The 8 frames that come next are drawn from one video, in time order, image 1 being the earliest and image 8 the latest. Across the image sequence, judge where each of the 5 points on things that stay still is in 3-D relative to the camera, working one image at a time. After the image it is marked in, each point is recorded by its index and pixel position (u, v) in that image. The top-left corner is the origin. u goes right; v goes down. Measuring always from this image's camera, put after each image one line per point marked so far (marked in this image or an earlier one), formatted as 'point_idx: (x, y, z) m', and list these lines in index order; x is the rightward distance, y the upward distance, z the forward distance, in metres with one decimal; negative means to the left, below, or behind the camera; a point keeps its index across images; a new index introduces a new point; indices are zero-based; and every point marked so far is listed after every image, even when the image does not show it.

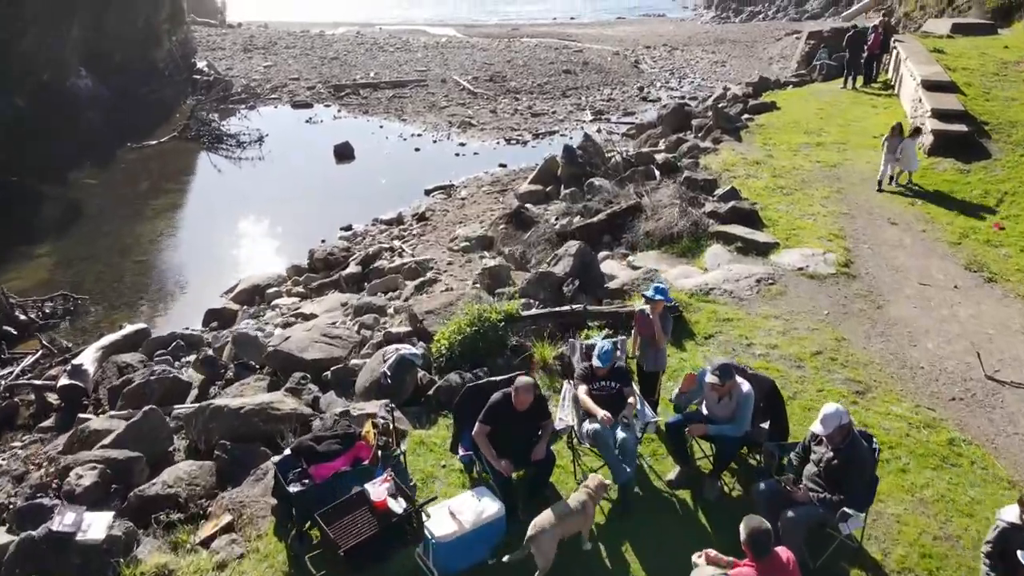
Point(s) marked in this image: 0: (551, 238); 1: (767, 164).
0: (+0.6, +0.7, +10.7) m
1: (+4.3, +2.1, +12.4) m
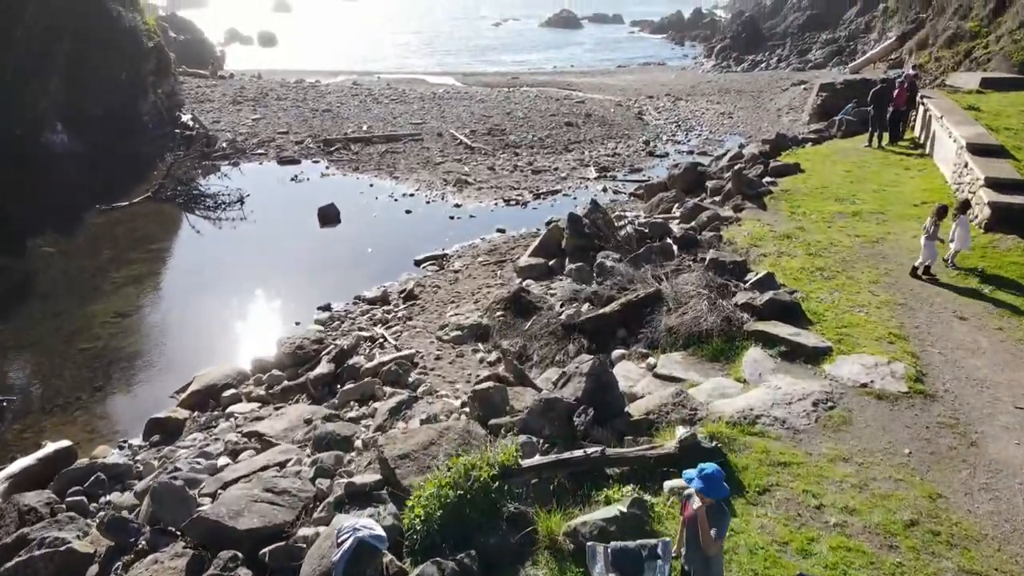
0: (+0.5, -0.5, +9.2) m
1: (+4.3, +0.8, +11.0) m
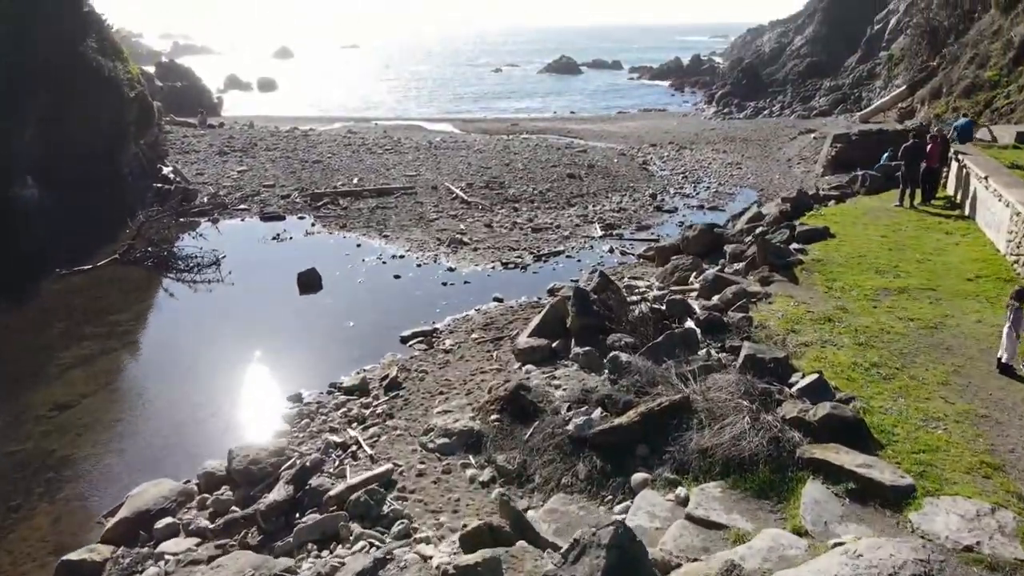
0: (+0.5, -1.6, +7.6) m
1: (+4.3, -0.4, +9.5) m
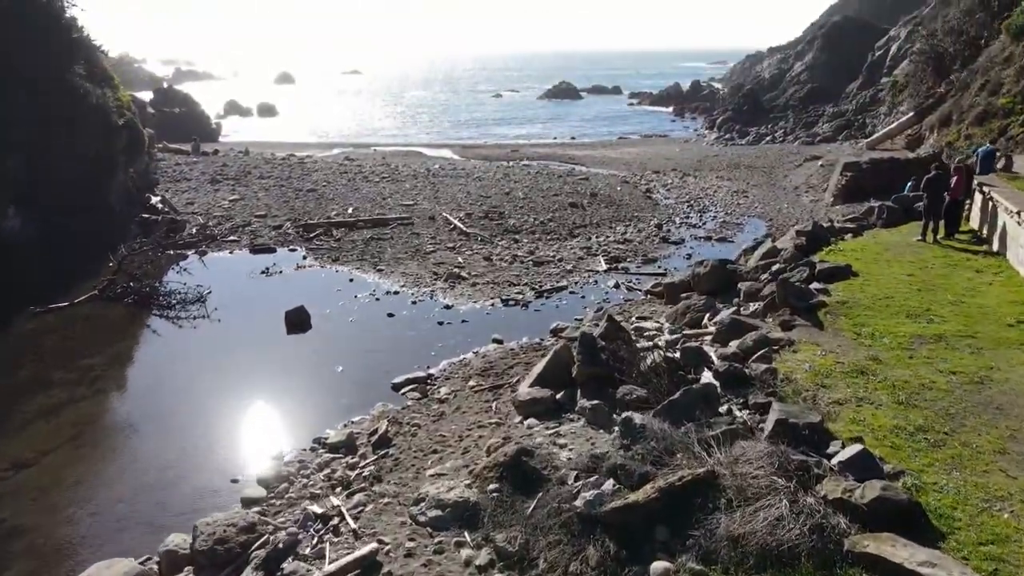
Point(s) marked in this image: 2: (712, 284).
0: (+0.5, -2.2, +6.7) m
1: (+4.3, -1.0, +8.6) m
2: (+3.8, +0.1, +13.8) m
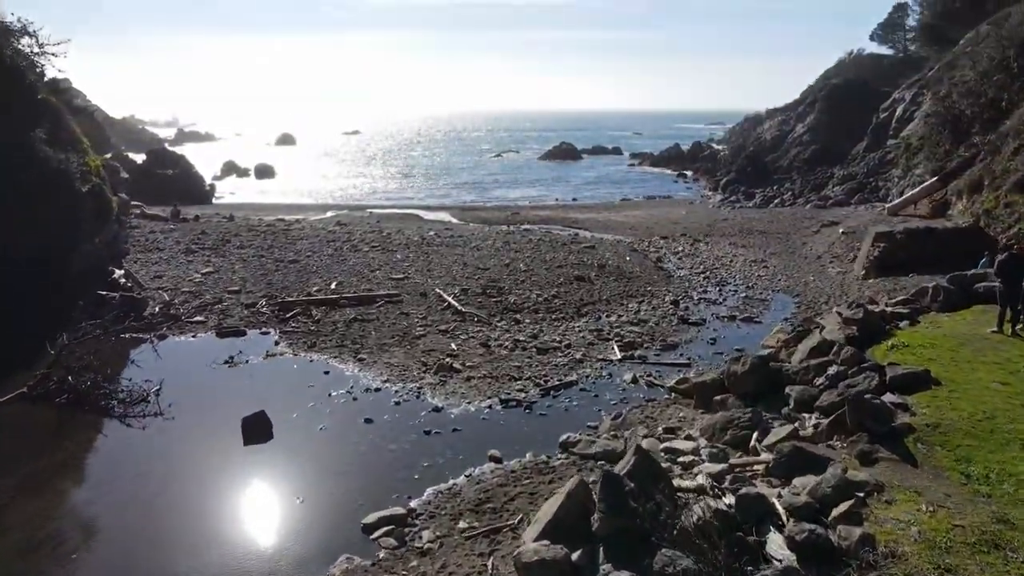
0: (+0.5, -3.2, +4.2) m
1: (+4.3, -2.2, +6.2) m
2: (+3.8, -1.6, +11.6) m
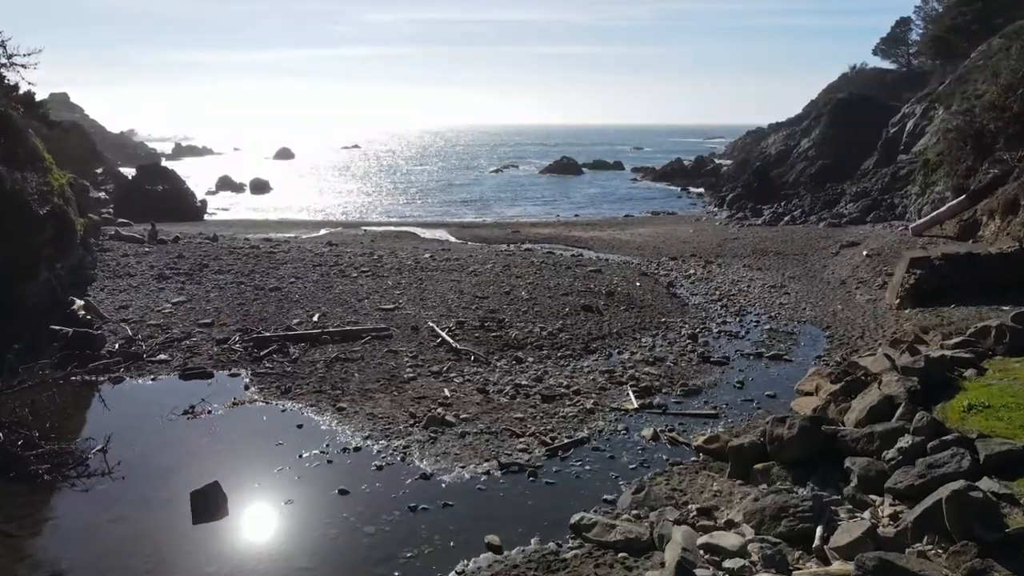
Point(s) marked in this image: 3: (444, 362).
0: (+0.6, -3.7, +2.3) m
1: (+4.3, -2.8, +4.3) m
2: (+3.8, -2.2, +9.6) m
3: (-1.5, -1.6, +15.6) m
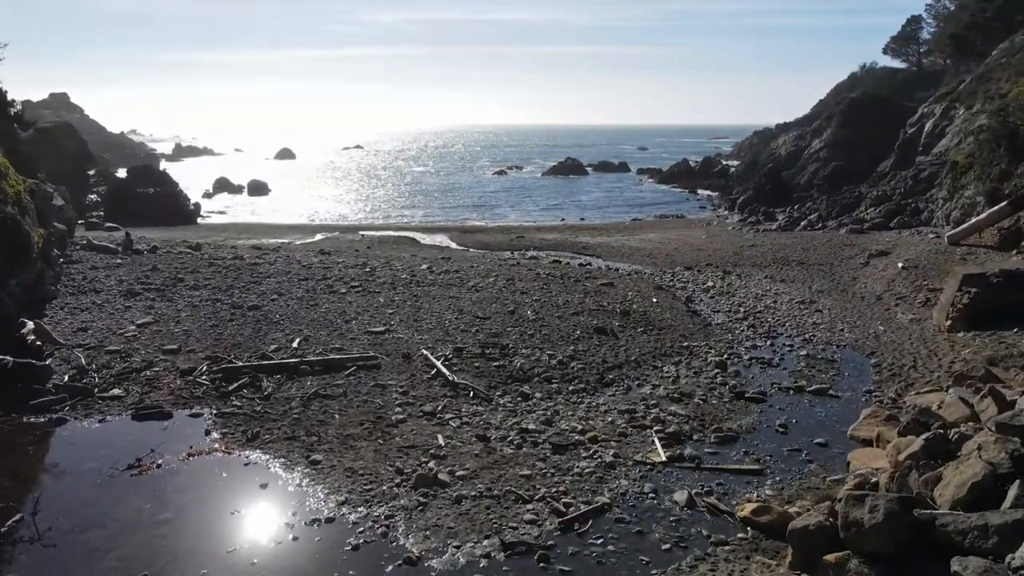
0: (+0.6, -4.2, +0.2) m
1: (+4.4, -3.3, +2.2) m
2: (+3.9, -2.7, +7.5) m
3: (-1.4, -2.1, +13.6) m
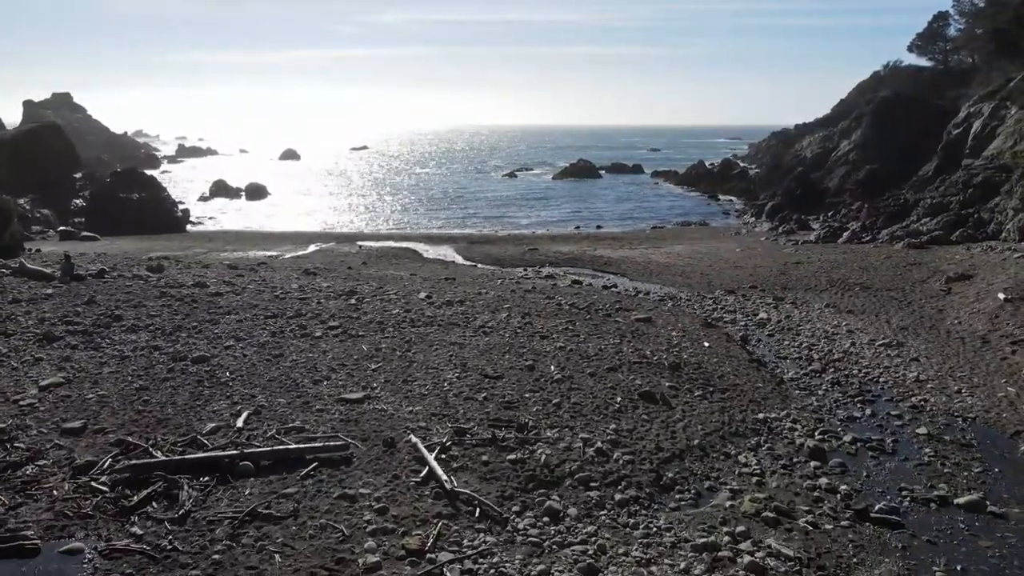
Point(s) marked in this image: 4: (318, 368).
0: (+0.8, -5.2, -4.1) m
1: (+4.6, -4.2, -2.1) m
2: (+4.2, -3.7, +3.3) m
3: (-1.1, -3.0, +9.4) m
4: (-3.8, -1.6, +14.5) m
